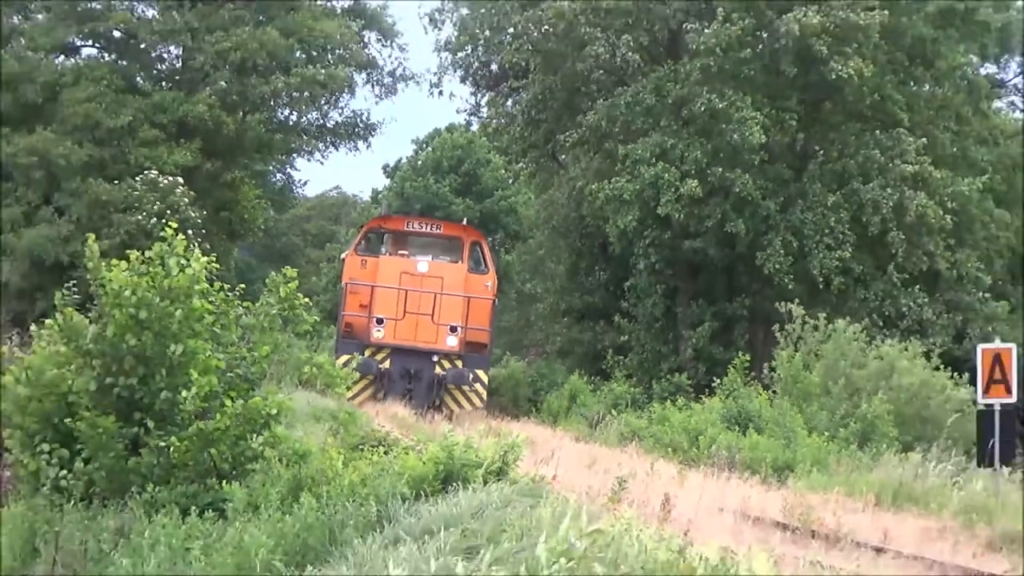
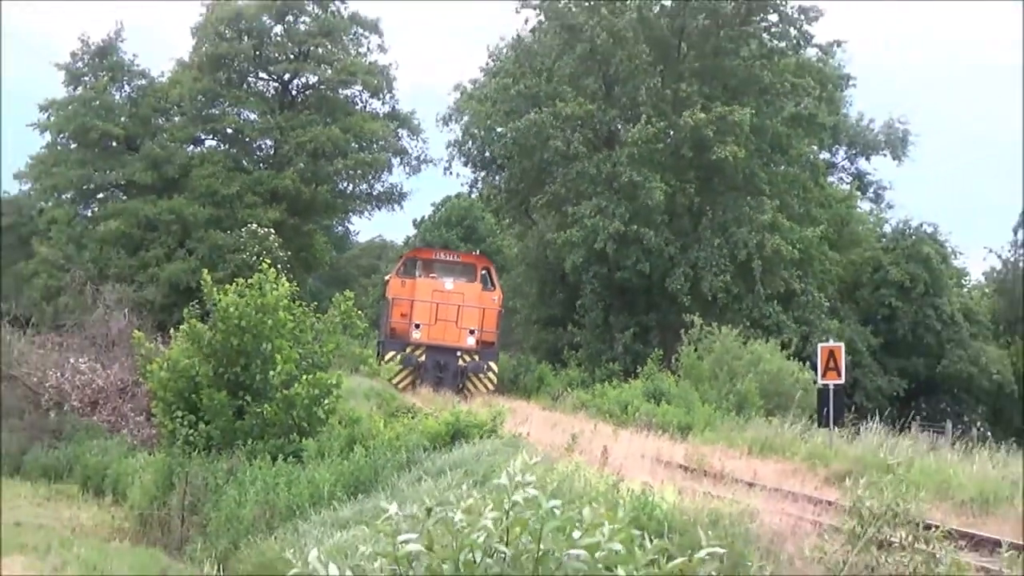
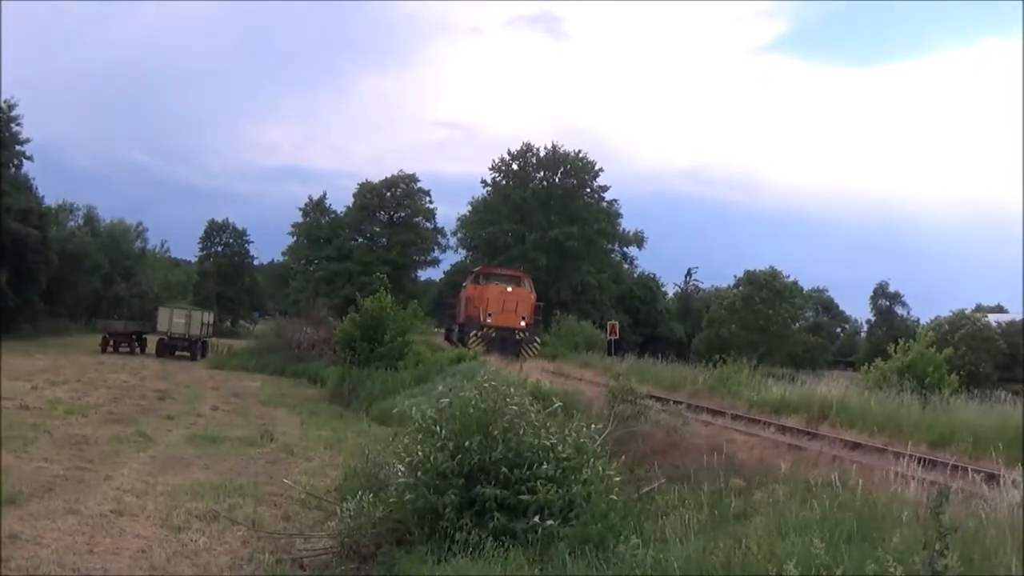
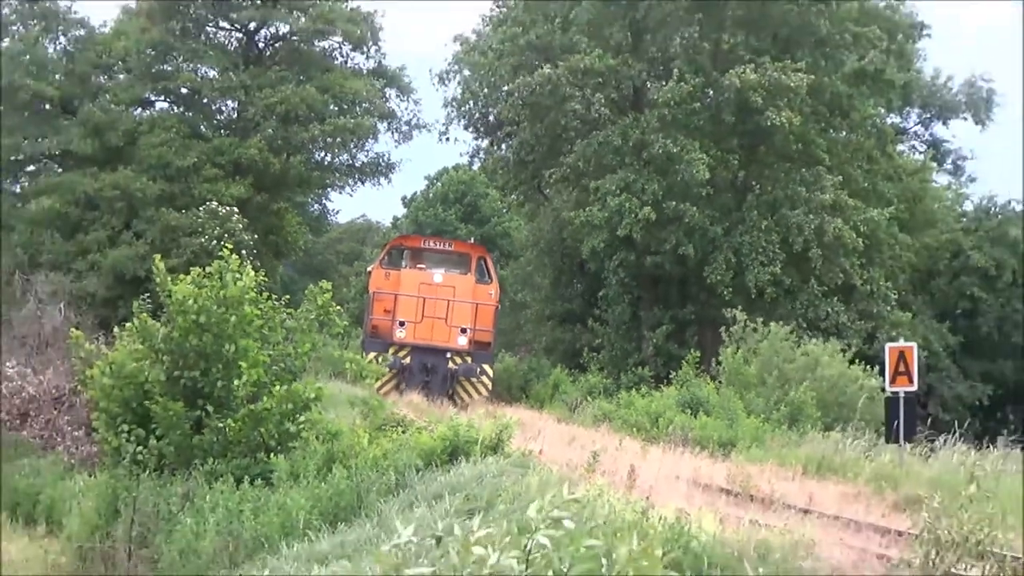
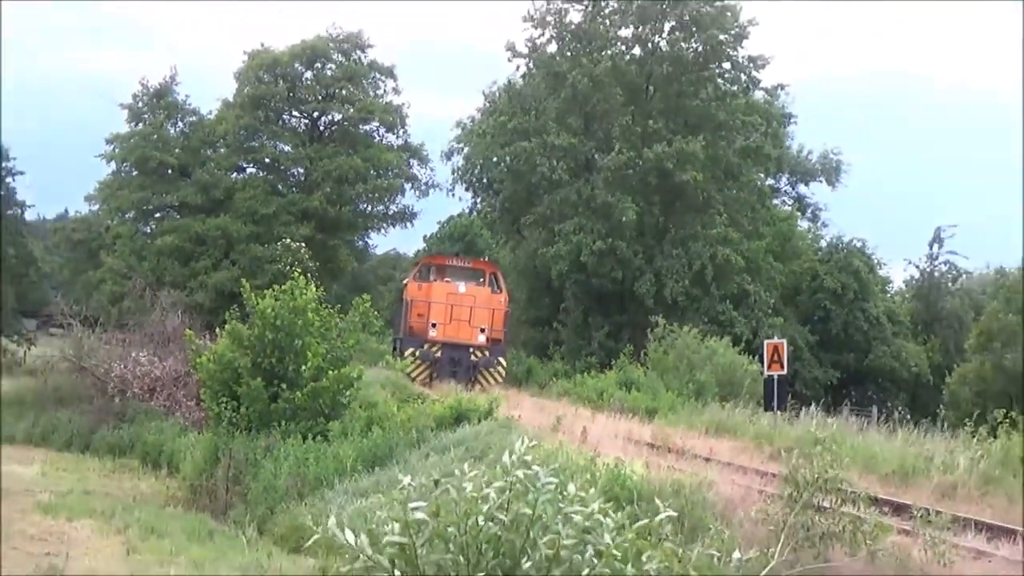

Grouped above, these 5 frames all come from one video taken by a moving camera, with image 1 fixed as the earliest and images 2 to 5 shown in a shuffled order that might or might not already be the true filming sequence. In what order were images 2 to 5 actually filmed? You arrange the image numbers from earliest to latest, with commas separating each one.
4, 2, 5, 3
